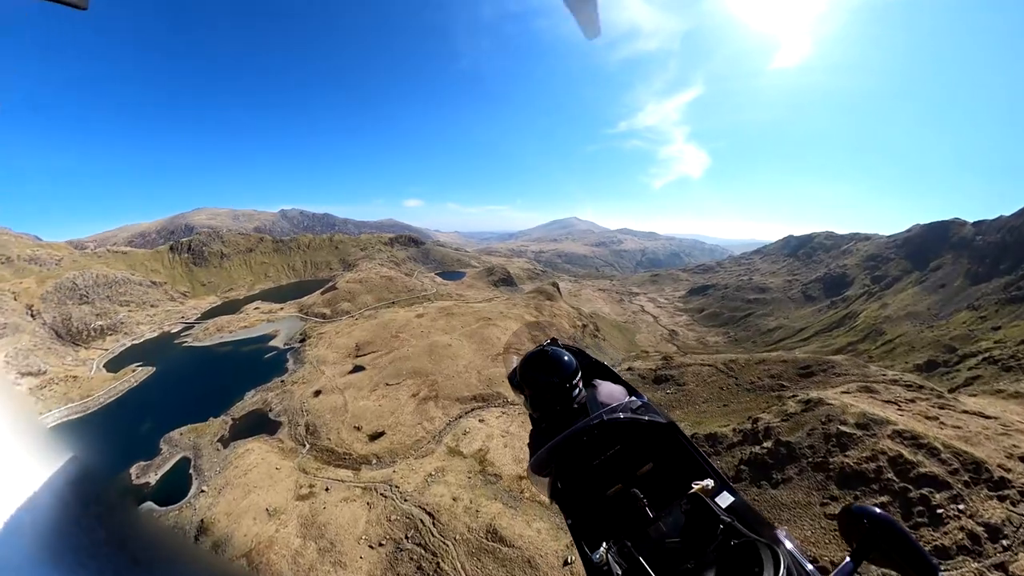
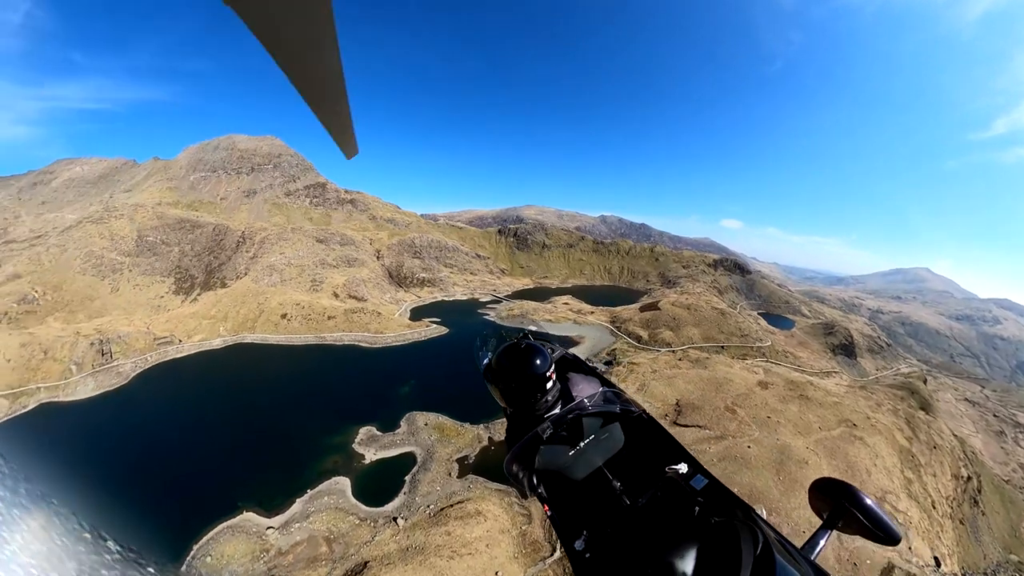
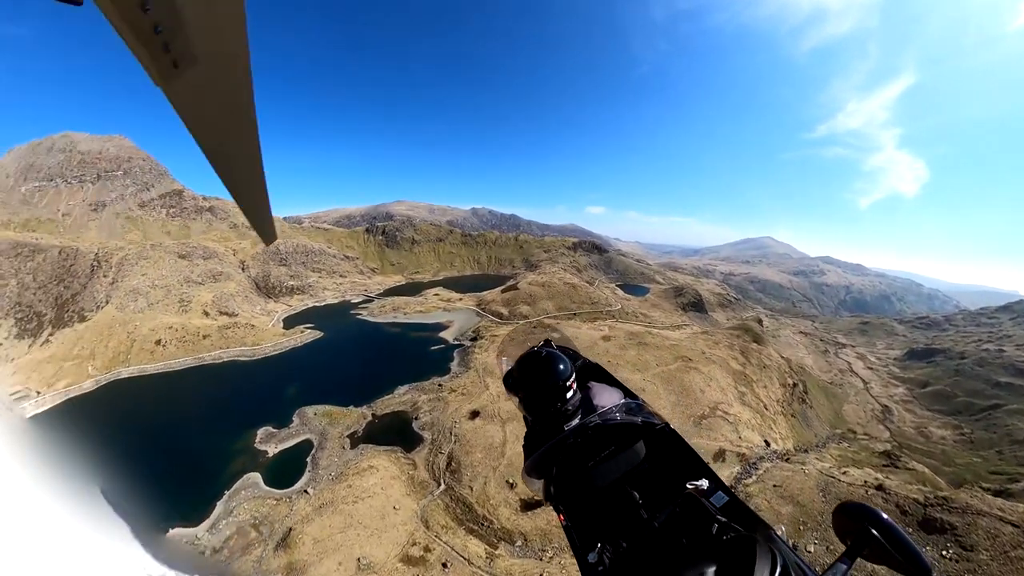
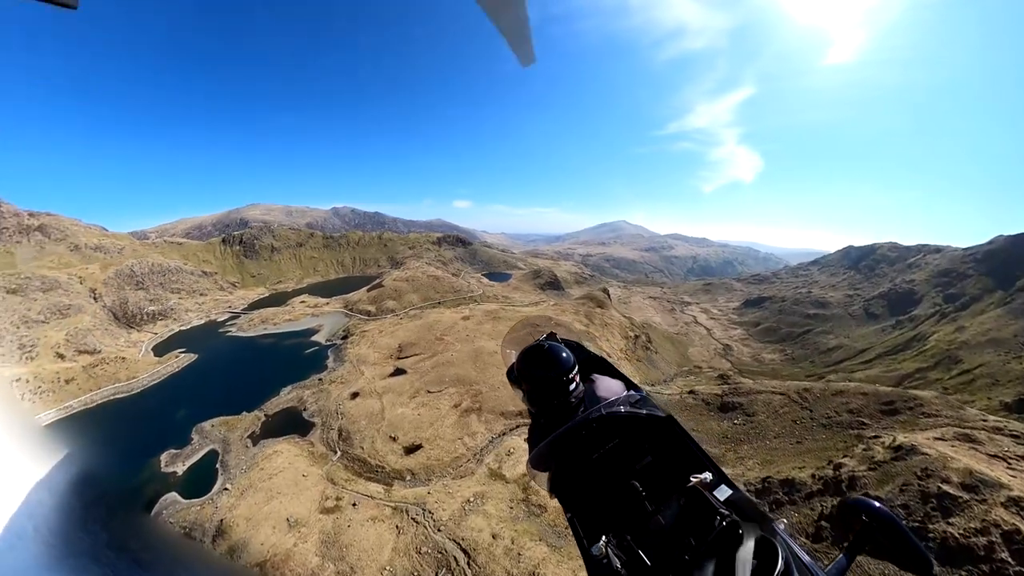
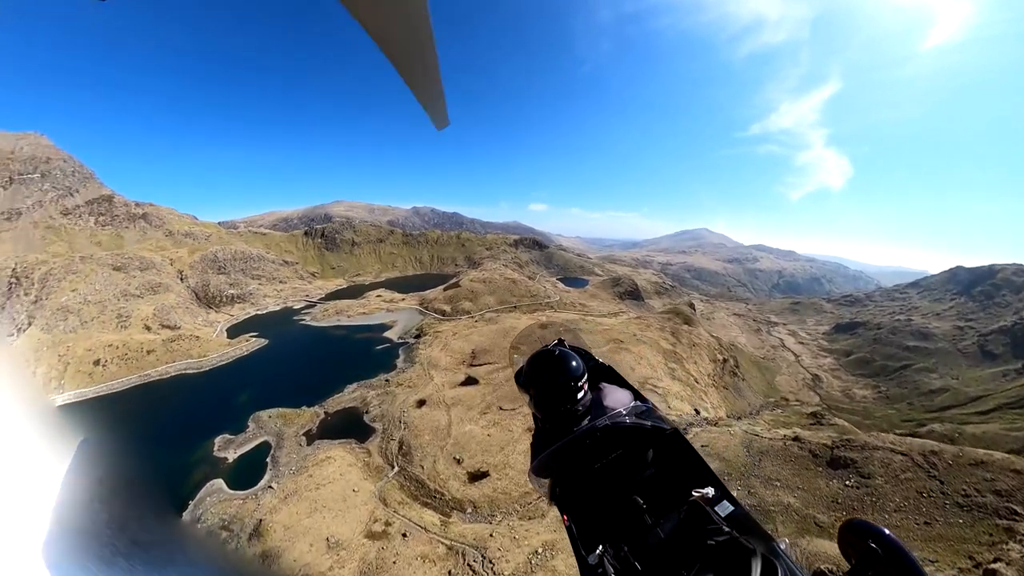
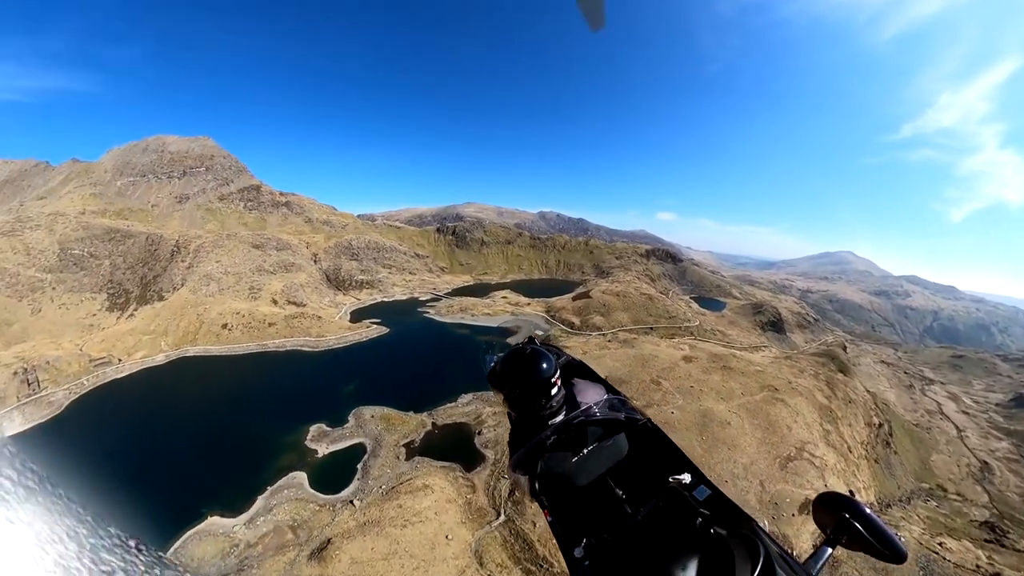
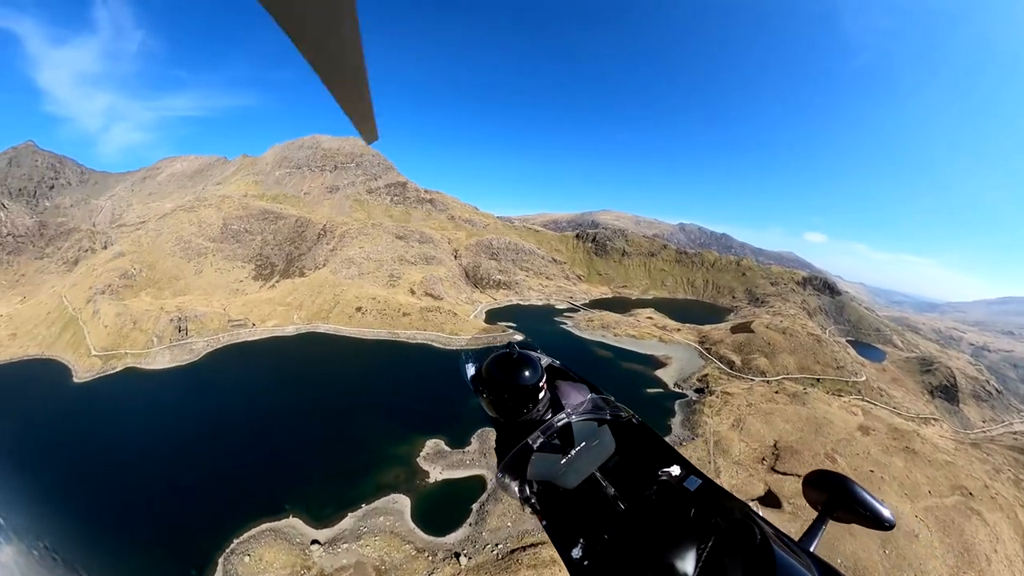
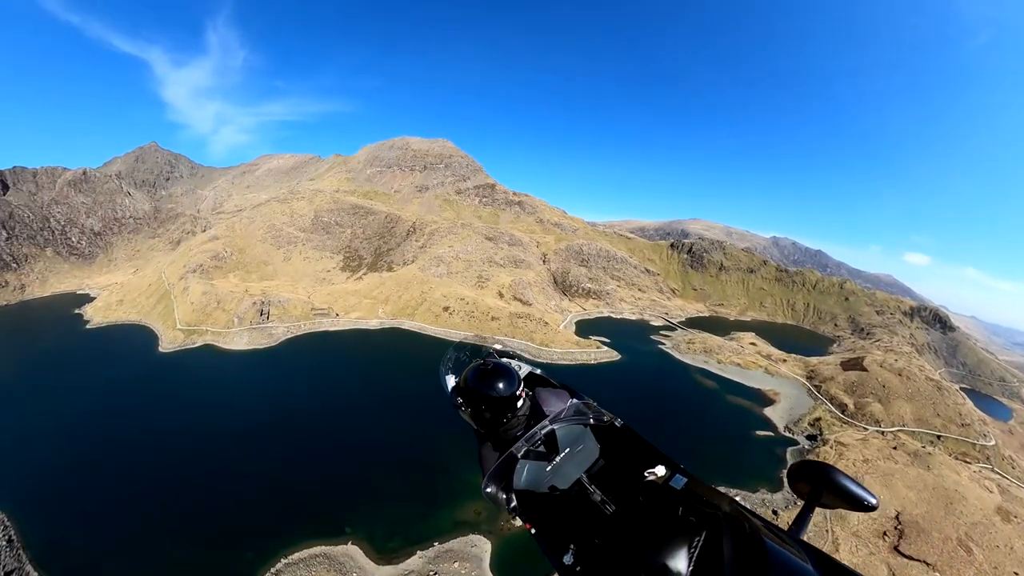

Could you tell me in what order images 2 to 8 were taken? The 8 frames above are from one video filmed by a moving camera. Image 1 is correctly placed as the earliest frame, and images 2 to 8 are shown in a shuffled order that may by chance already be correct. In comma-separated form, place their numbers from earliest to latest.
4, 5, 3, 6, 2, 7, 8
